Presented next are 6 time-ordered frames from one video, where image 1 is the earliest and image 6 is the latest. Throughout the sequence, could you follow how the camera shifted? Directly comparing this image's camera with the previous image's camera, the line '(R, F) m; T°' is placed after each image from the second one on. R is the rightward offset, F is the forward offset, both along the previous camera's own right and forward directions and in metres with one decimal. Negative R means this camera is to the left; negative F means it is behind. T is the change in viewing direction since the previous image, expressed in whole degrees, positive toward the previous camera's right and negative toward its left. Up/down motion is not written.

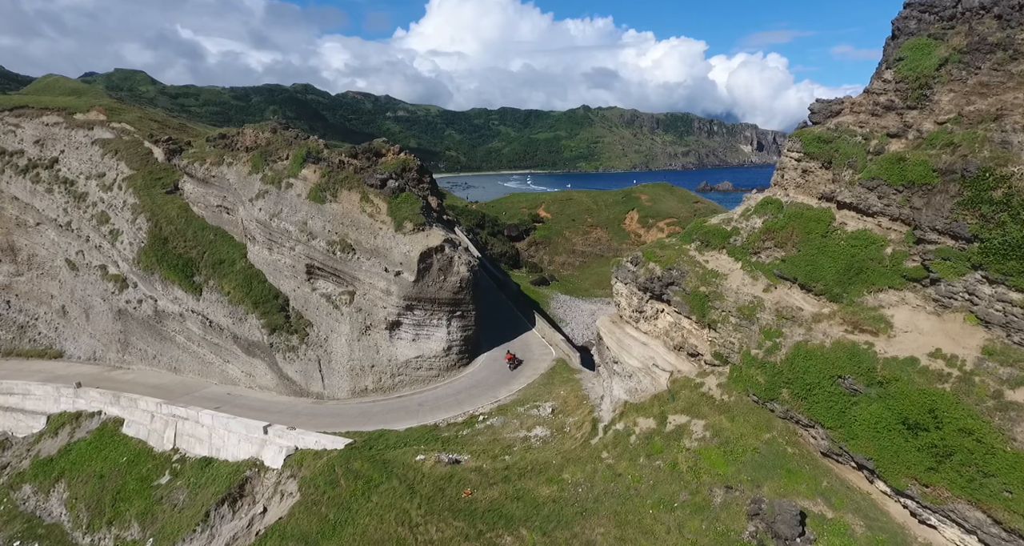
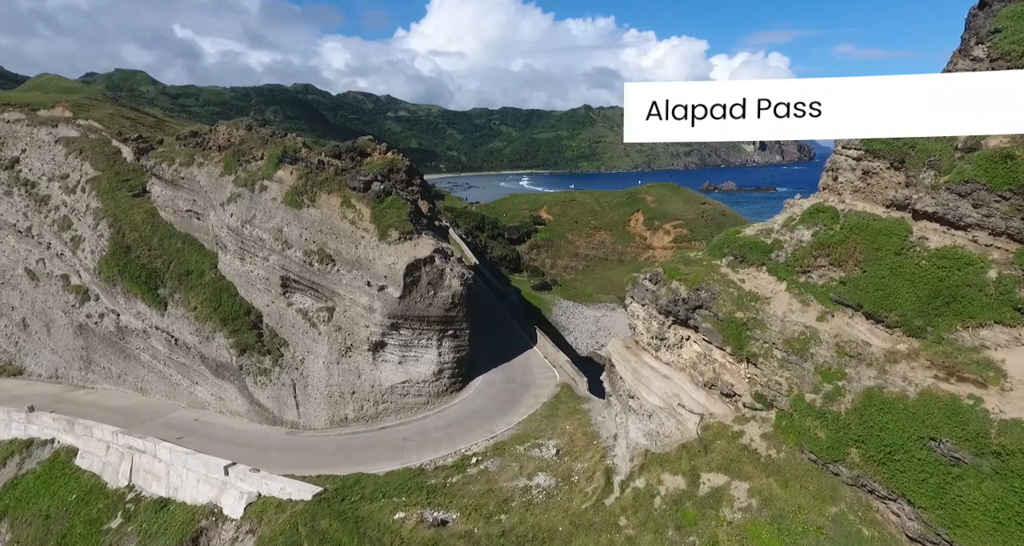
(+0.1, +3.1) m; 0°
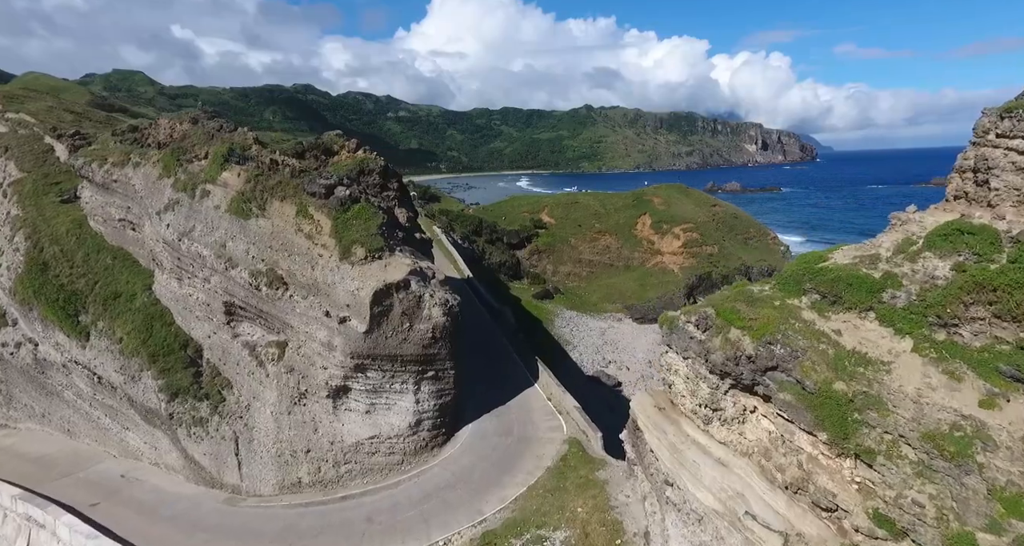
(+0.2, +4.9) m; 0°
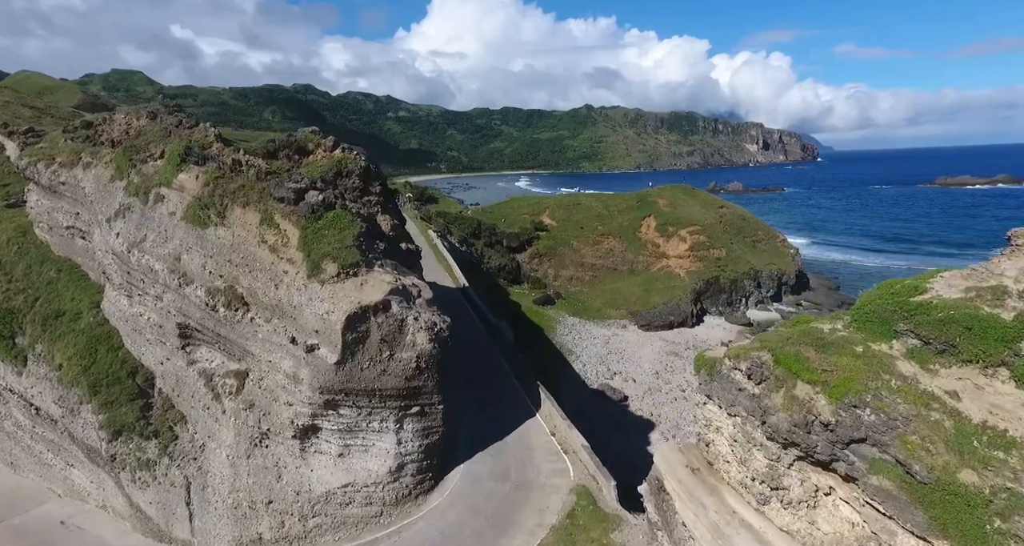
(+0.1, +2.9) m; 0°
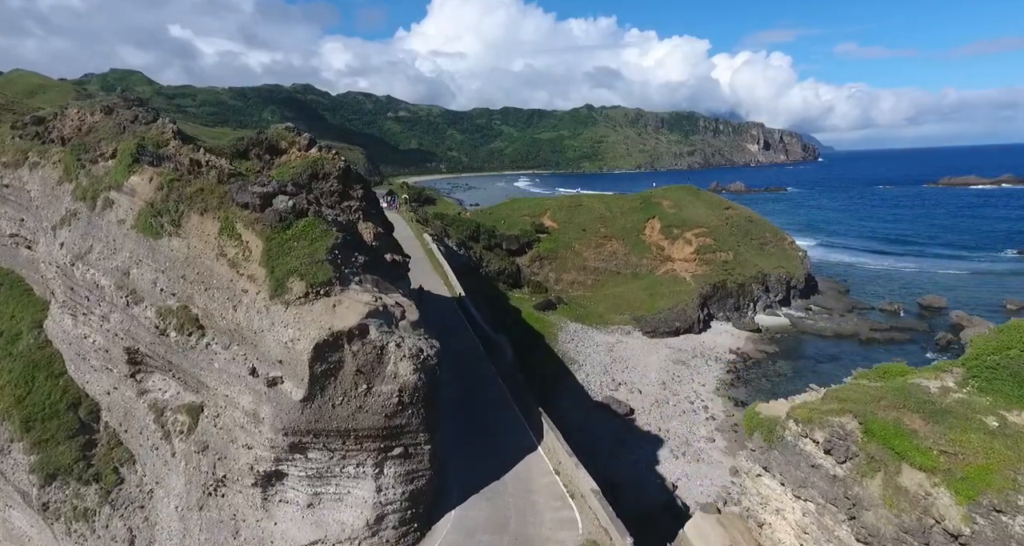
(0.0, +2.4) m; 0°
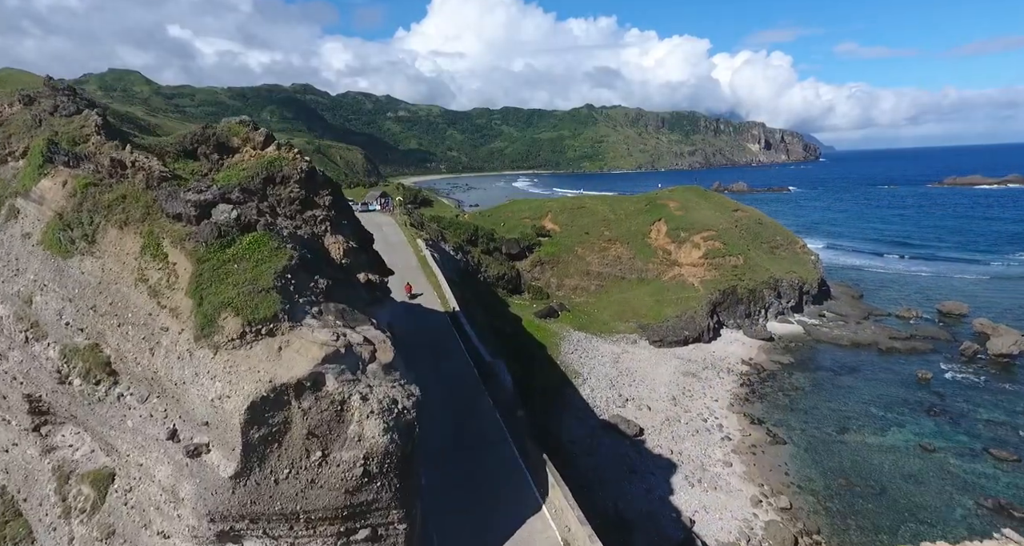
(0.0, +3.2) m; 0°
